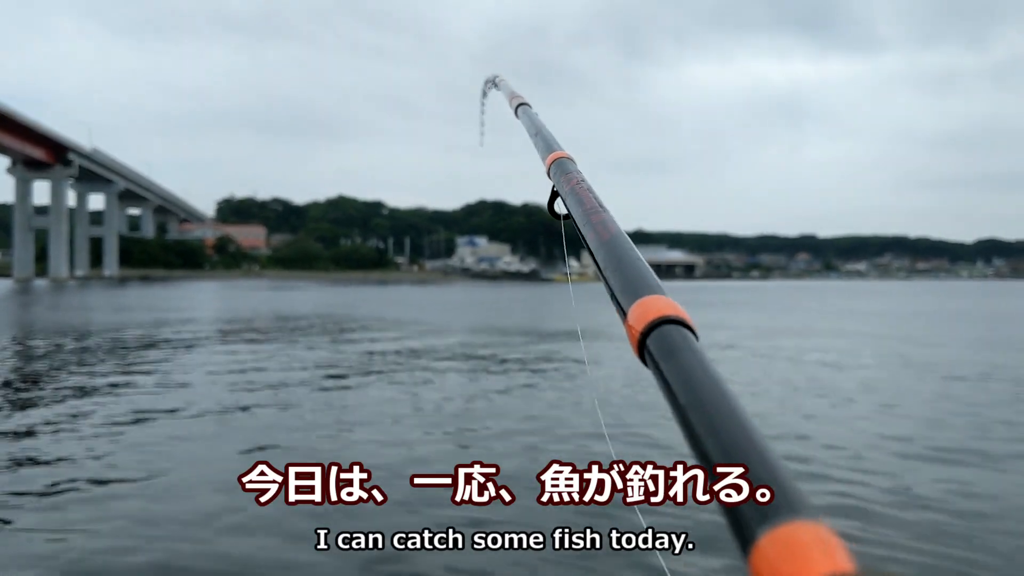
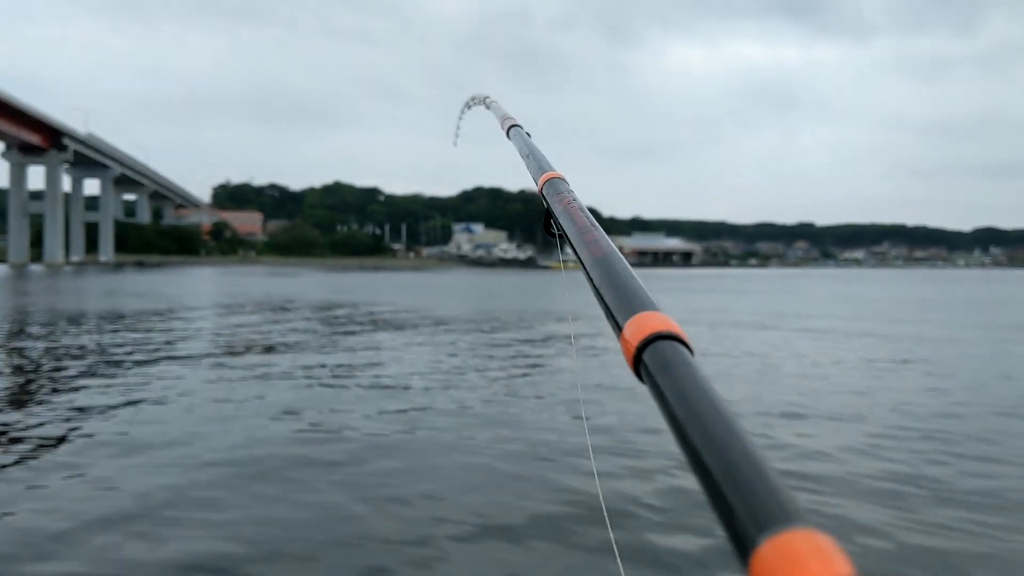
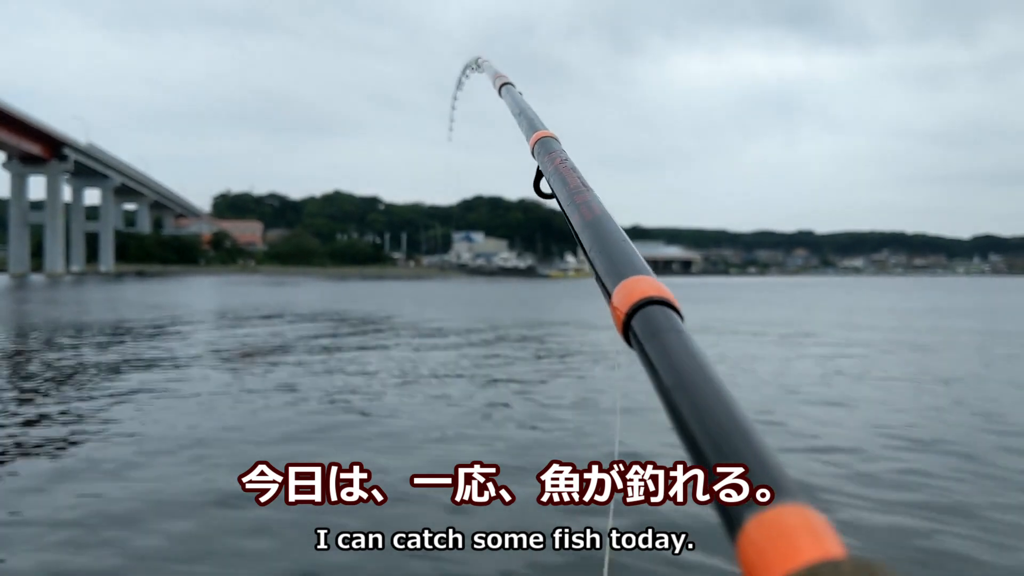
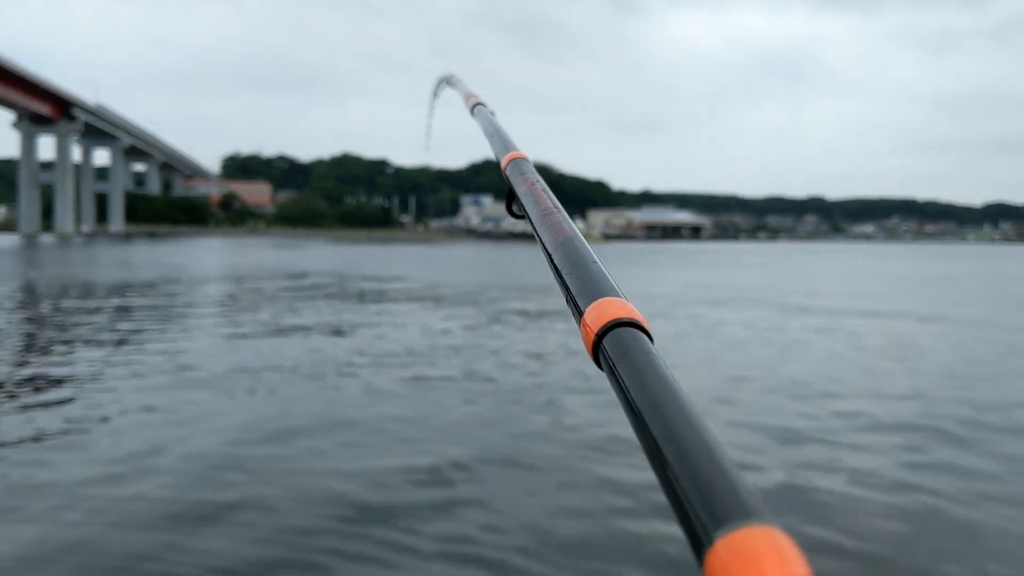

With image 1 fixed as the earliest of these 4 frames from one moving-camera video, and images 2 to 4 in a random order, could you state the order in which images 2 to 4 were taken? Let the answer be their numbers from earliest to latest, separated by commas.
3, 2, 4
